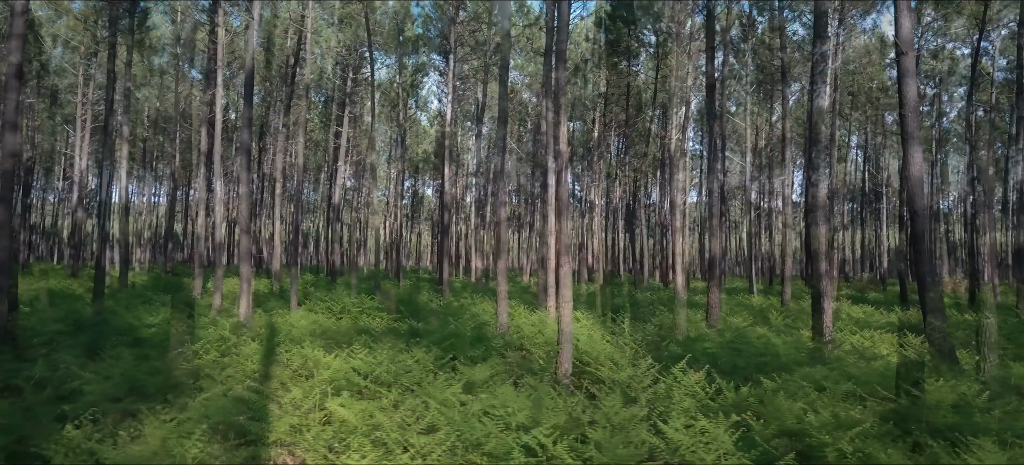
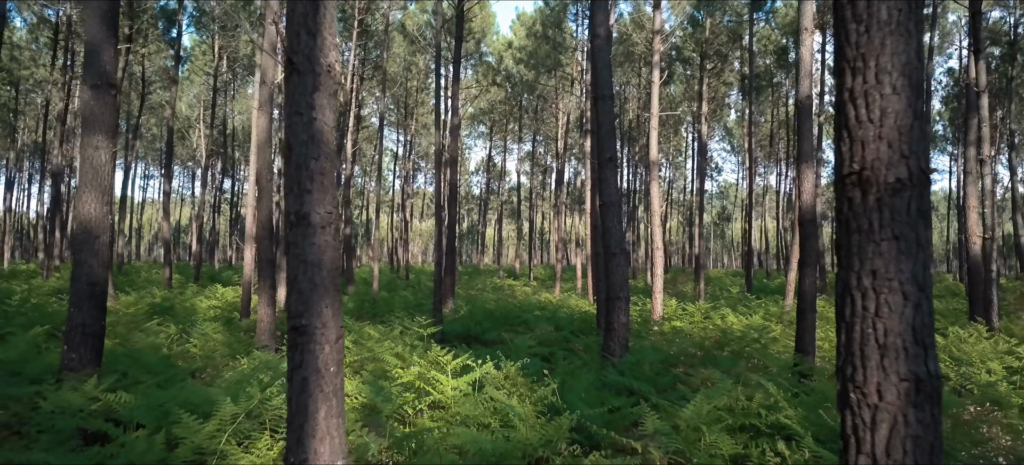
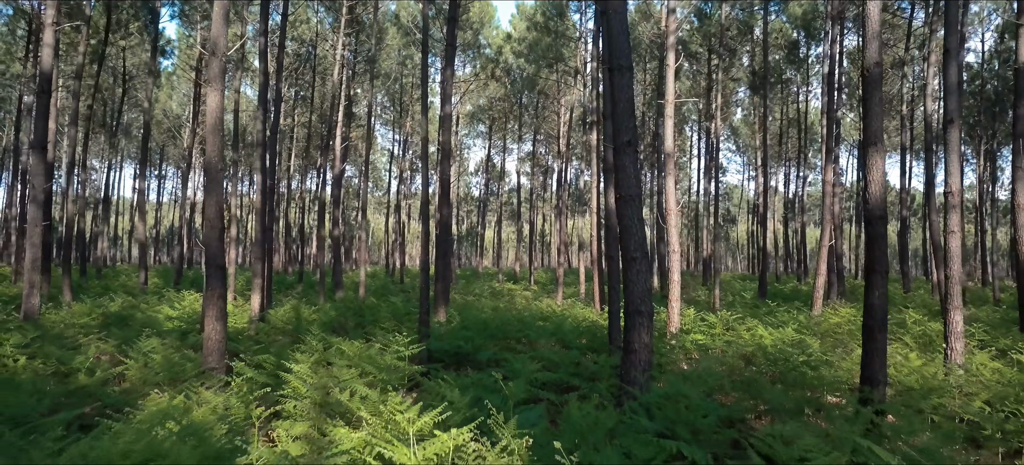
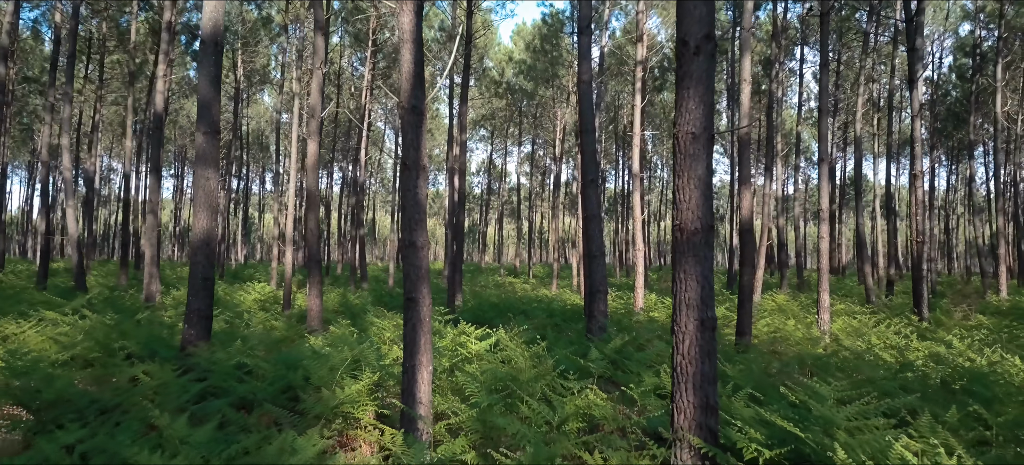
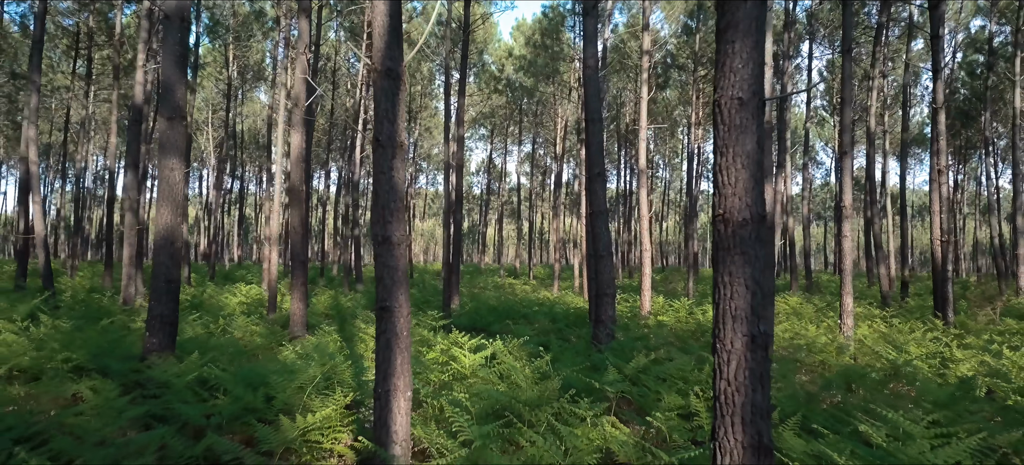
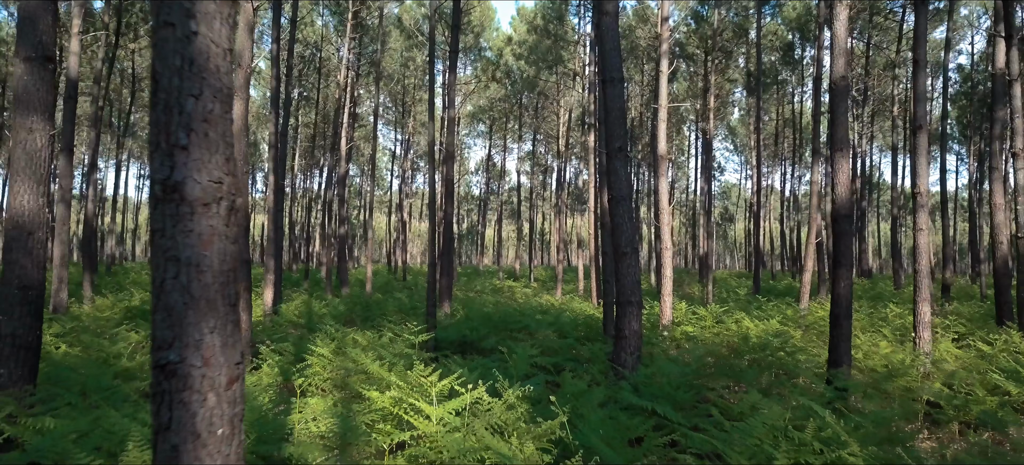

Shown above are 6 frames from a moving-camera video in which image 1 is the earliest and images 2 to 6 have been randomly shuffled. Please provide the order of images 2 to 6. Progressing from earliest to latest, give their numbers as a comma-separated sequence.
3, 6, 2, 5, 4
